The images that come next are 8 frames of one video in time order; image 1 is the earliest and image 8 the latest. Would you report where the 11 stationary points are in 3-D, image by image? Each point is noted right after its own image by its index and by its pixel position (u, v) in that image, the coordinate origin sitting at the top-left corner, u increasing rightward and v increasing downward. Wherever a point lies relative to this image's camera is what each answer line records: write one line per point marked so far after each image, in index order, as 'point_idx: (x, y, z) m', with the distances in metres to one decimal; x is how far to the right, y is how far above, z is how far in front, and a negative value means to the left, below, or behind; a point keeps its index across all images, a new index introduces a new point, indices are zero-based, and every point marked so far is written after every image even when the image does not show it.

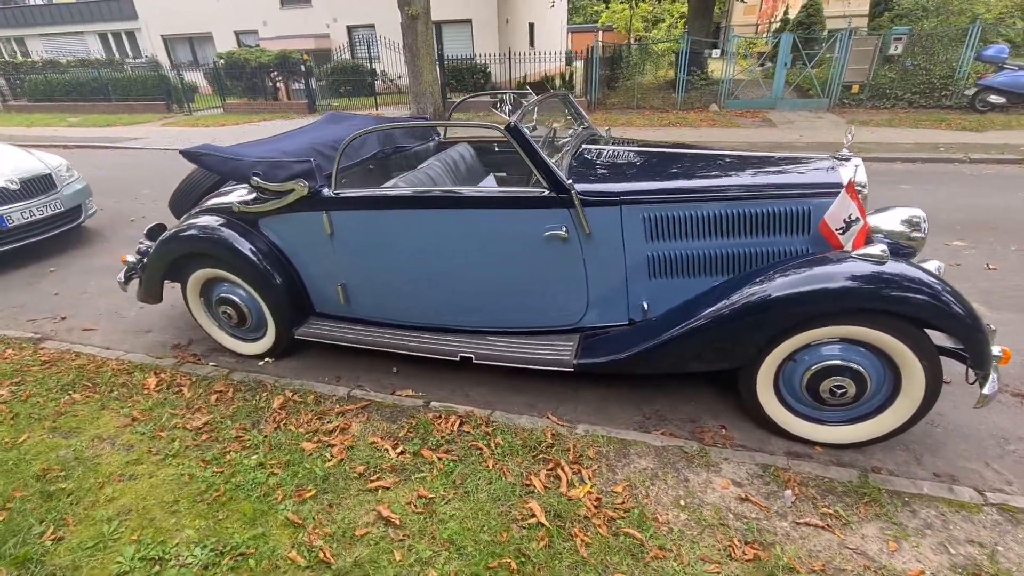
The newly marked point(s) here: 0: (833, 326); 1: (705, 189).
0: (+1.5, -0.2, +2.4) m
1: (+1.1, +0.6, +2.7) m
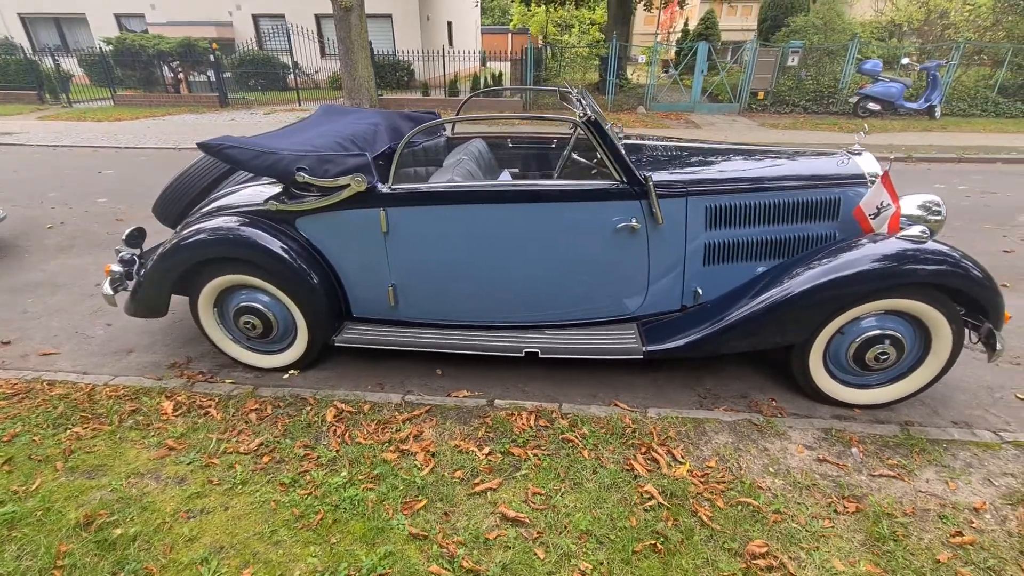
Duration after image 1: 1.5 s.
0: (+2.0, -0.1, +2.7) m
1: (+1.5, +0.7, +2.9) m
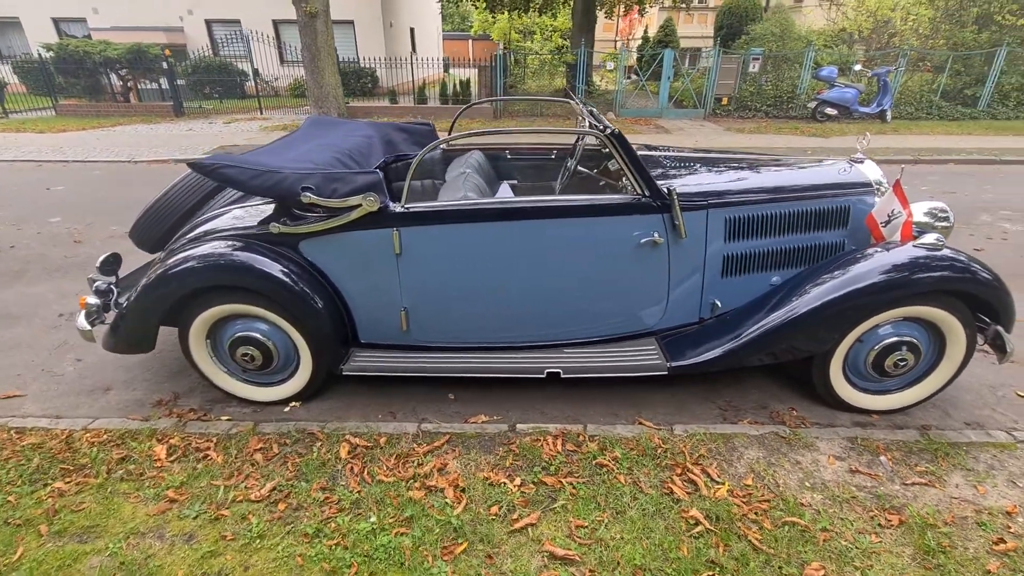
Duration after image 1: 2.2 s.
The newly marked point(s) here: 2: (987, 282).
0: (+2.1, -0.1, +2.7) m
1: (+1.6, +0.6, +2.9) m
2: (+2.6, 0.0, +2.7) m
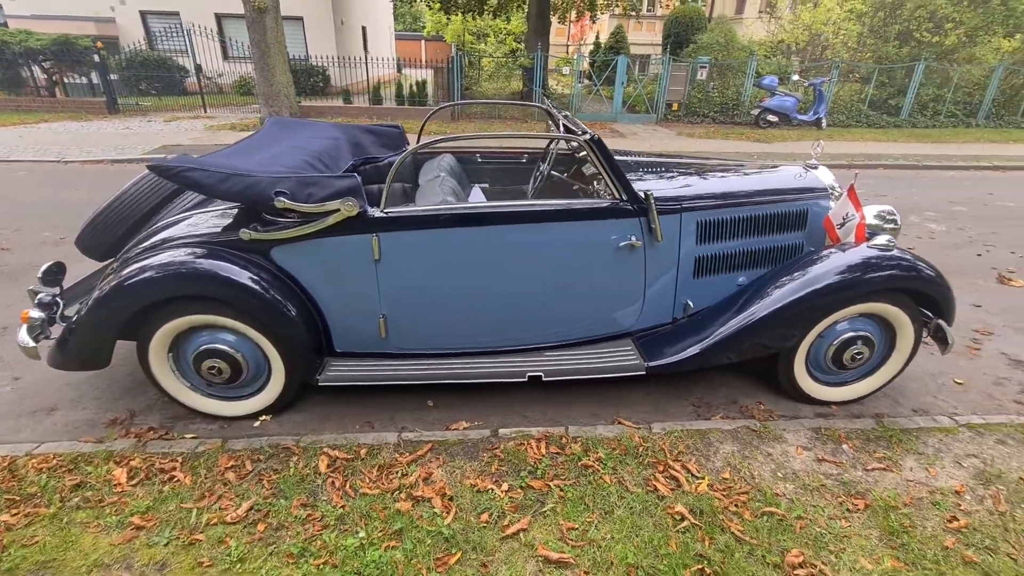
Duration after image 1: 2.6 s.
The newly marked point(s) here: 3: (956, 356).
0: (+2.0, -0.1, +2.9) m
1: (+1.5, +0.6, +3.1) m
2: (+2.5, +0.1, +2.9) m
3: (+3.4, -0.5, +3.8) m
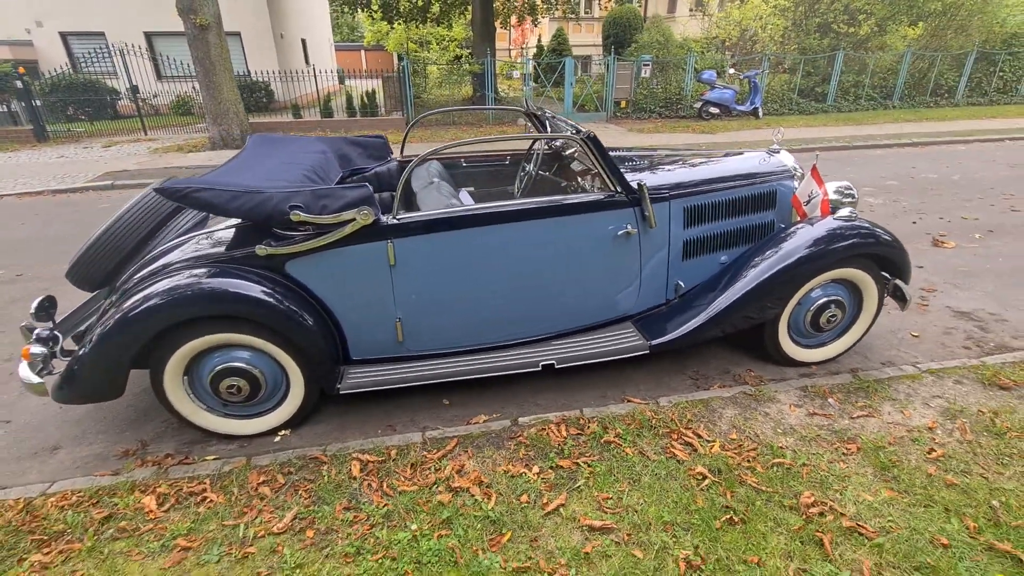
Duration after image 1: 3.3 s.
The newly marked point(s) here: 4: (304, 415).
0: (+2.1, +0.1, +3.2) m
1: (+1.4, +0.7, +3.4) m
2: (+2.5, +0.3, +3.3) m
3: (+3.4, -0.2, +4.2) m
4: (-1.2, -0.8, +2.9) m
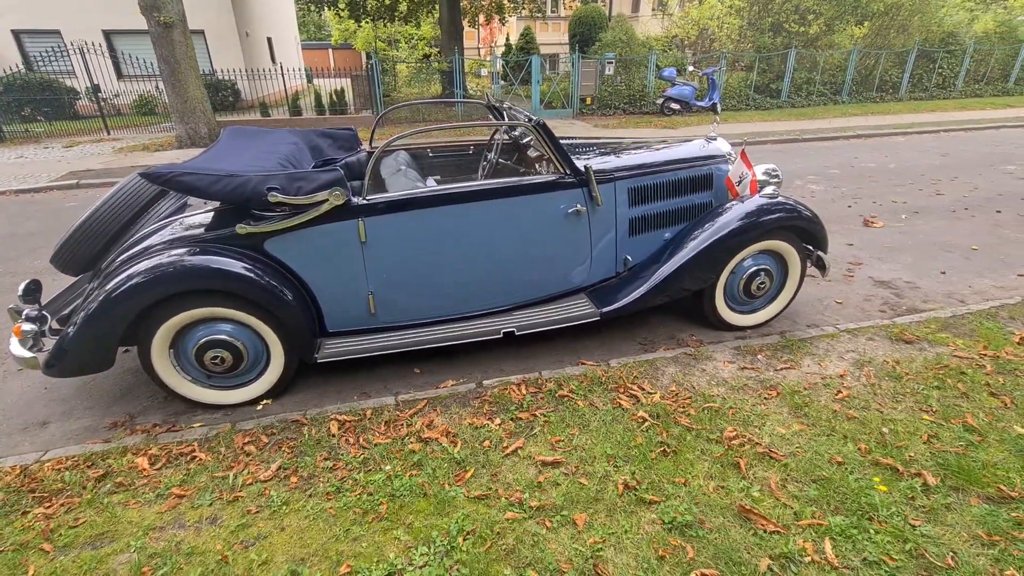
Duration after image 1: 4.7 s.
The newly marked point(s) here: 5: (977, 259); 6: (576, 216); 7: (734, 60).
0: (+1.8, +0.3, +3.6) m
1: (+1.1, +0.9, +3.7) m
2: (+2.2, +0.5, +3.7) m
3: (+3.1, 0.0, +4.6) m
4: (-1.5, -0.6, +3.1) m
5: (+4.9, +0.3, +5.2) m
6: (+0.4, +0.5, +3.4) m
7: (+7.0, +7.2, +15.3) m
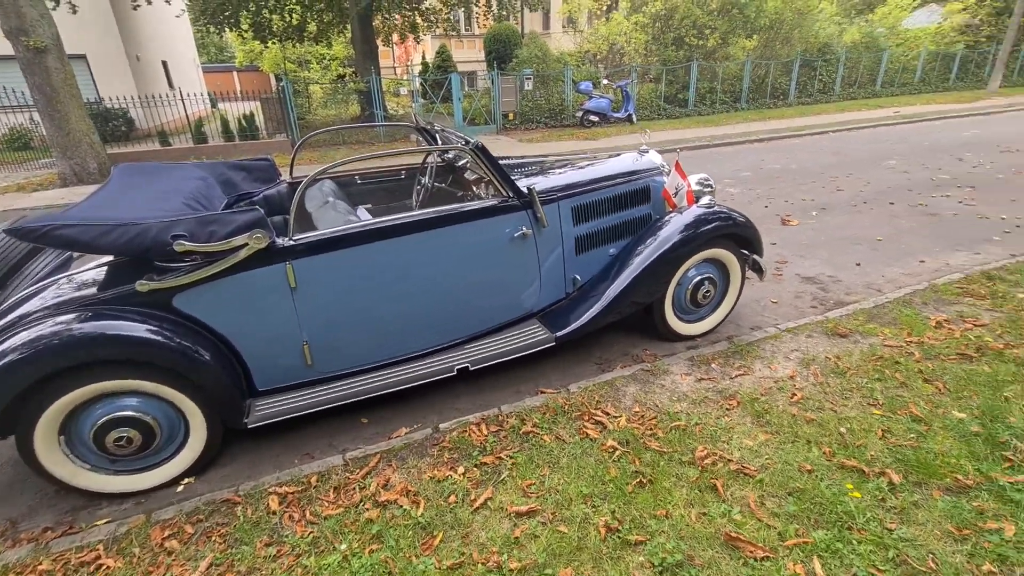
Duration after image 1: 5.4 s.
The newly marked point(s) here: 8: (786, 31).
0: (+1.4, +0.2, +3.6) m
1: (+0.7, +0.8, +3.7) m
2: (+1.8, +0.5, +3.8) m
3: (+2.5, 0.0, +4.8) m
4: (-1.7, -1.0, +2.7) m
5: (+4.3, +0.4, +5.6) m
6: (+0.1, +0.3, +3.3) m
7: (+4.4, +7.1, +16.1) m
8: (+9.6, +9.0, +17.0) m
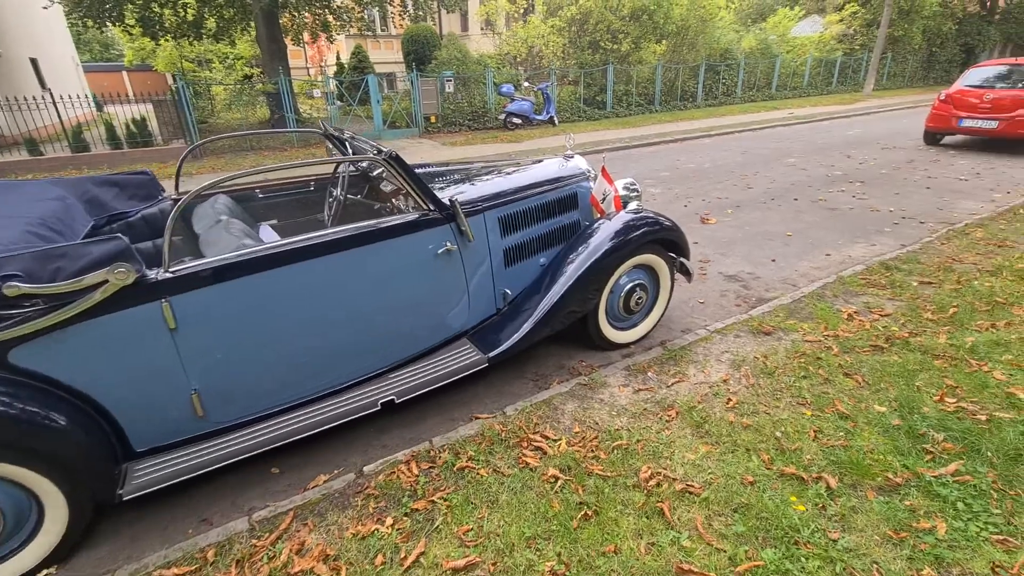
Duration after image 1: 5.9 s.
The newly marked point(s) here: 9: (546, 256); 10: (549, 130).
0: (+0.8, +0.2, +3.6) m
1: (+0.1, +0.7, +3.5) m
2: (+1.2, +0.5, +3.8) m
3: (+1.8, 0.0, +4.9) m
4: (-2.0, -1.2, +2.2) m
5: (+3.4, +0.5, +5.9) m
6: (-0.4, +0.2, +3.0) m
7: (+1.7, +7.1, +16.3) m
8: (+6.7, +9.3, +18.0) m
9: (+0.3, +0.2, +3.7) m
10: (+1.2, +5.0, +15.3) m
